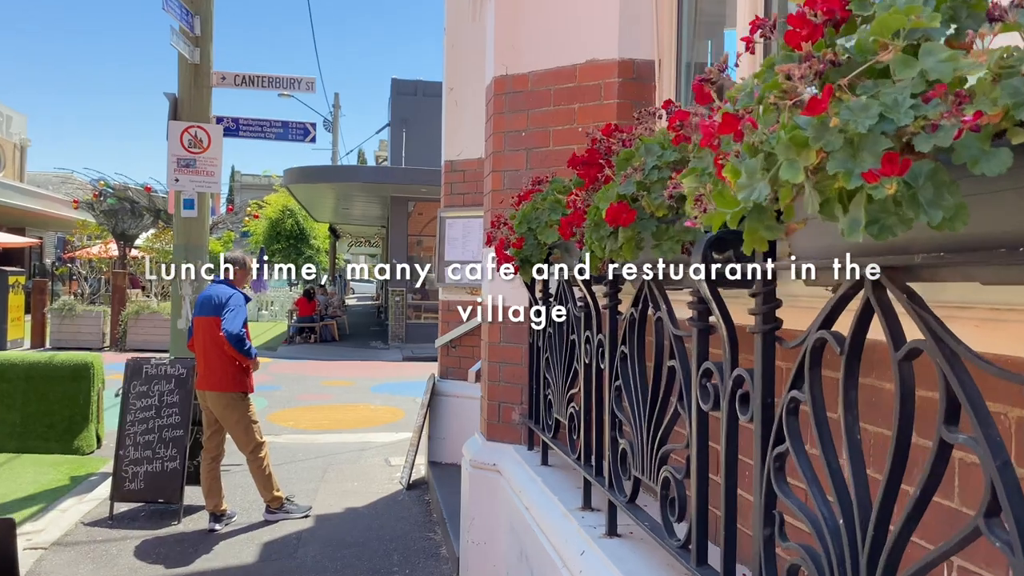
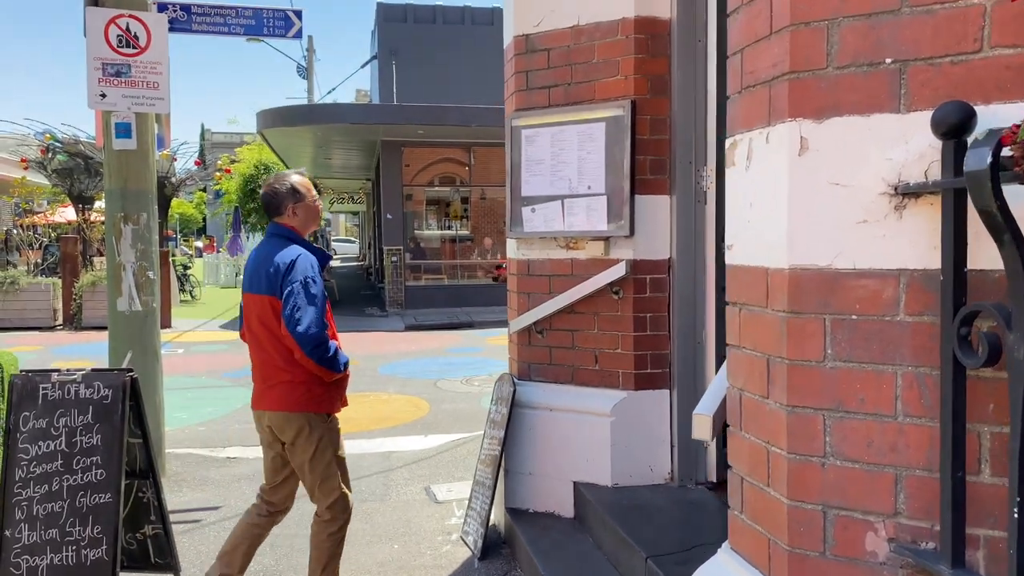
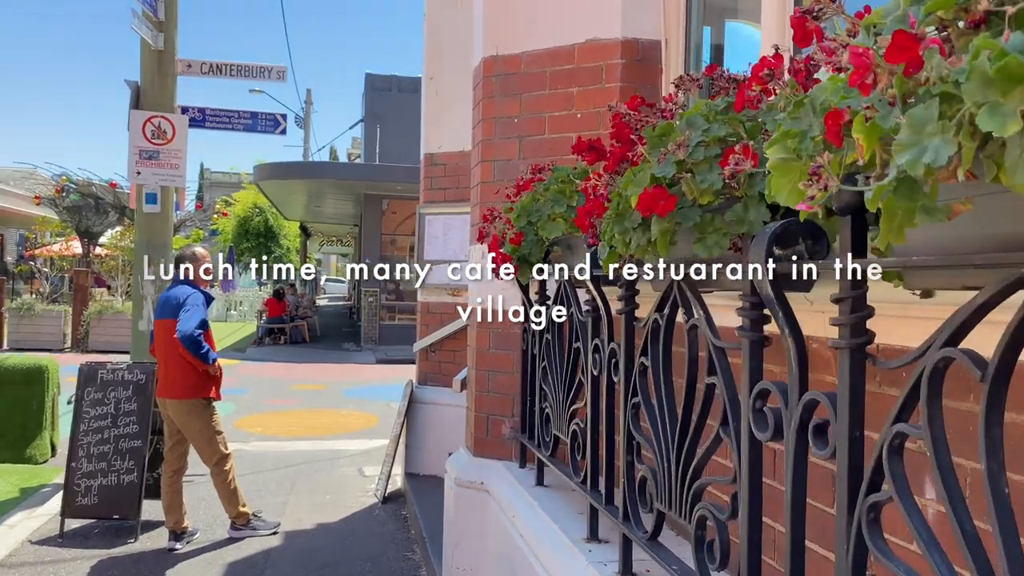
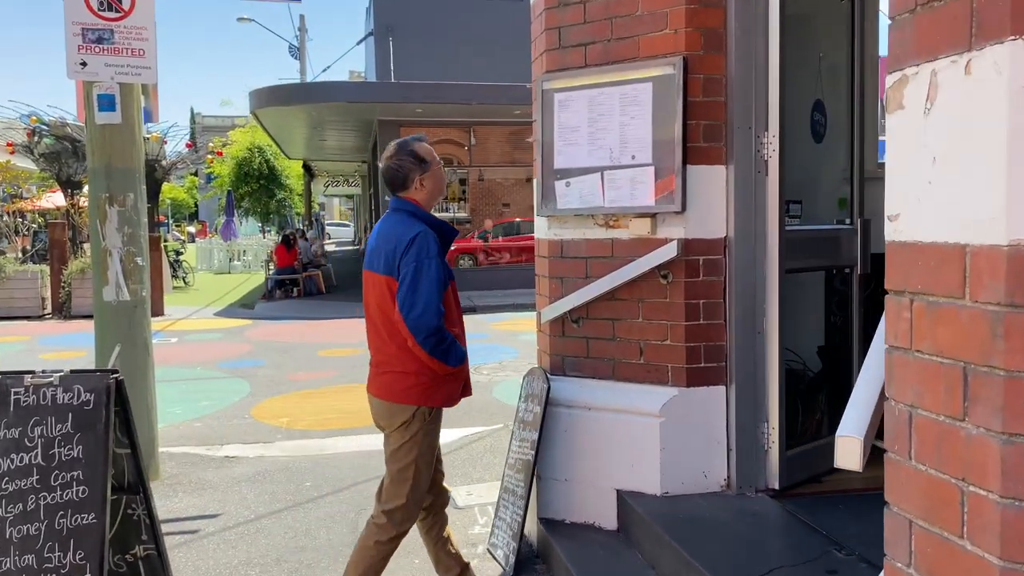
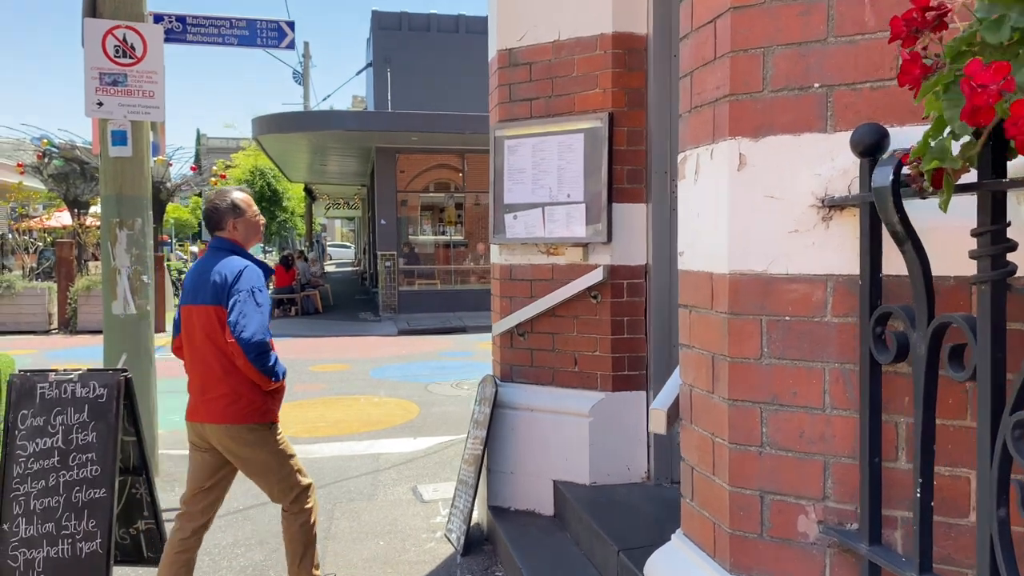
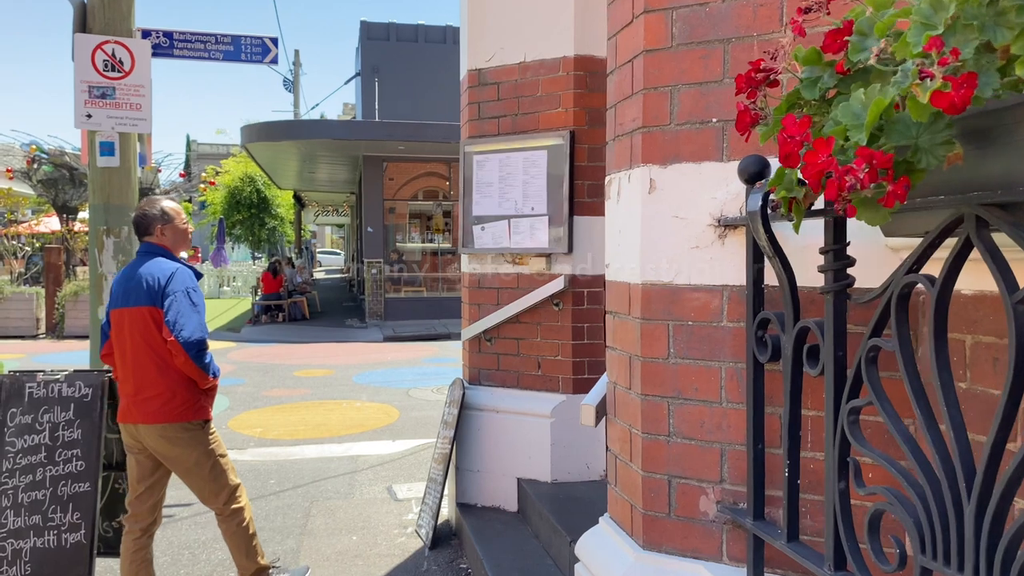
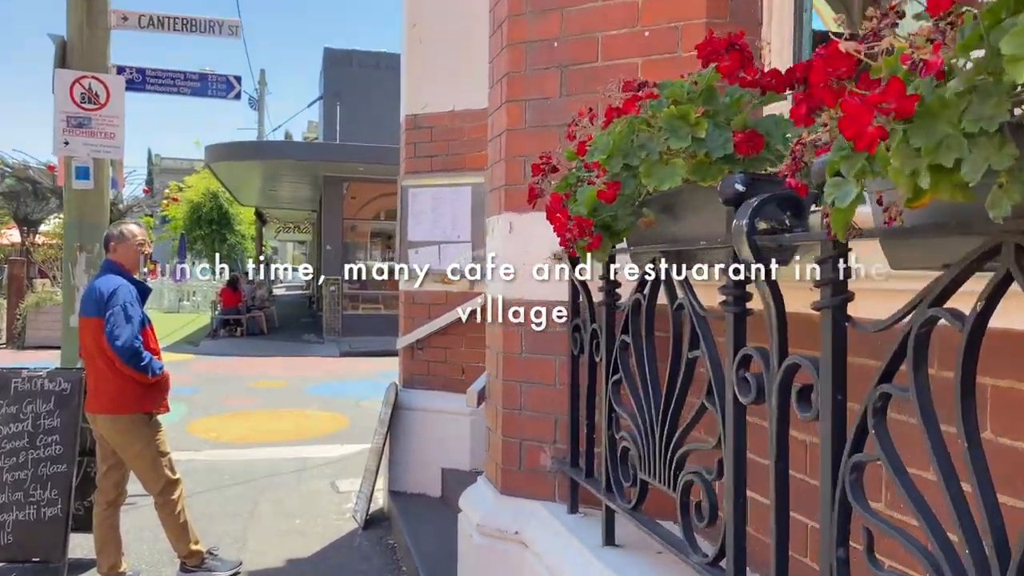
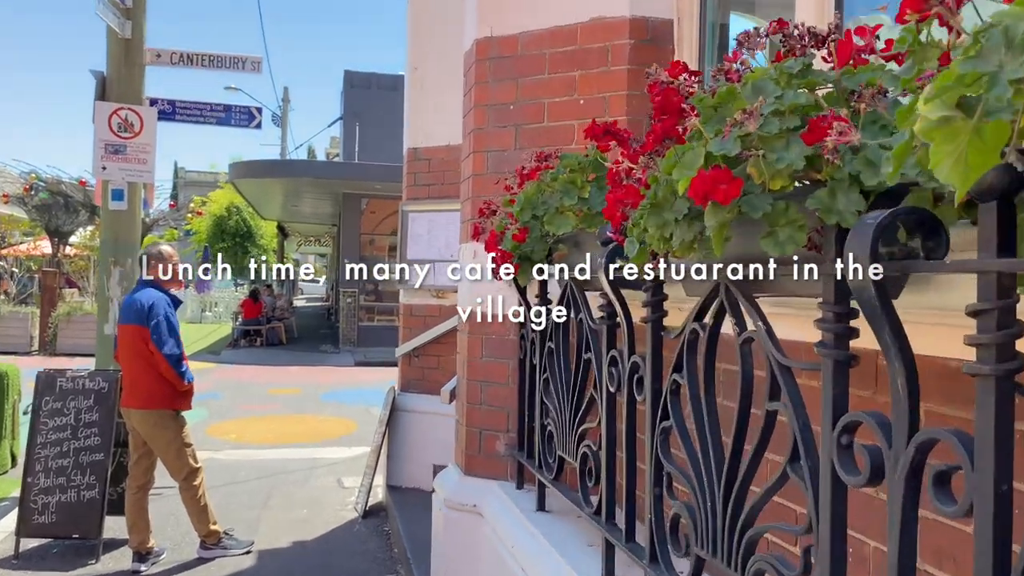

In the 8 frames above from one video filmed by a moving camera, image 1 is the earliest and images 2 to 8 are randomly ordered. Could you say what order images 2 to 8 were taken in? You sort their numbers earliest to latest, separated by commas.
3, 8, 7, 6, 5, 2, 4
